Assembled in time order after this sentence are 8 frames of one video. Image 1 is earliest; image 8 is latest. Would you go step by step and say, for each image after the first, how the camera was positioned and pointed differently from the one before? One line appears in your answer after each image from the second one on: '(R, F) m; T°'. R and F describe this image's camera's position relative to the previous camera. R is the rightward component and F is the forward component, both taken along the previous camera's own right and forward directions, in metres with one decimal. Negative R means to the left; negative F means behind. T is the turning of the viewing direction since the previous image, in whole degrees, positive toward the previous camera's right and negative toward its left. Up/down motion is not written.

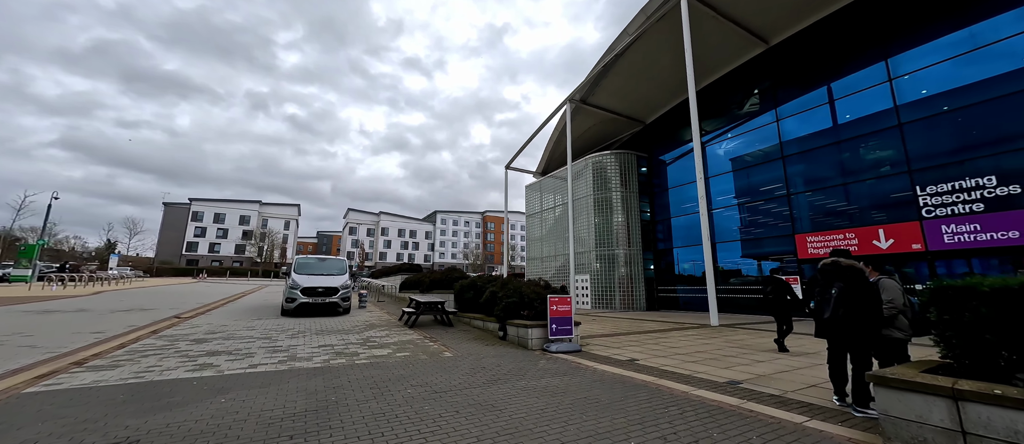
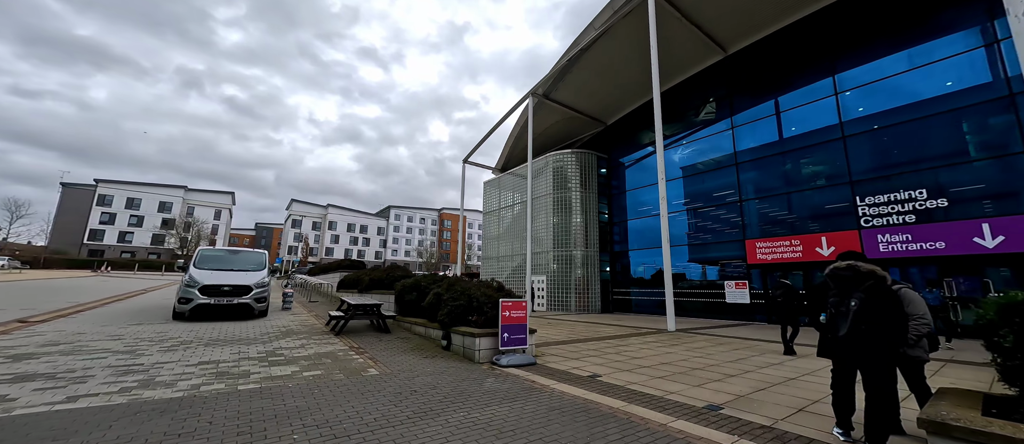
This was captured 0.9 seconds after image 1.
(+0.1, +0.8) m; +6°
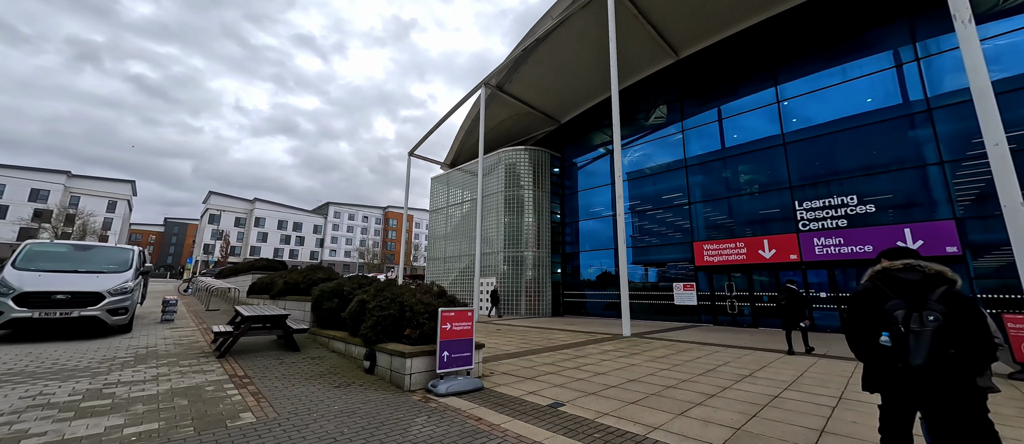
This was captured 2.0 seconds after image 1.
(+0.1, +1.0) m; +8°
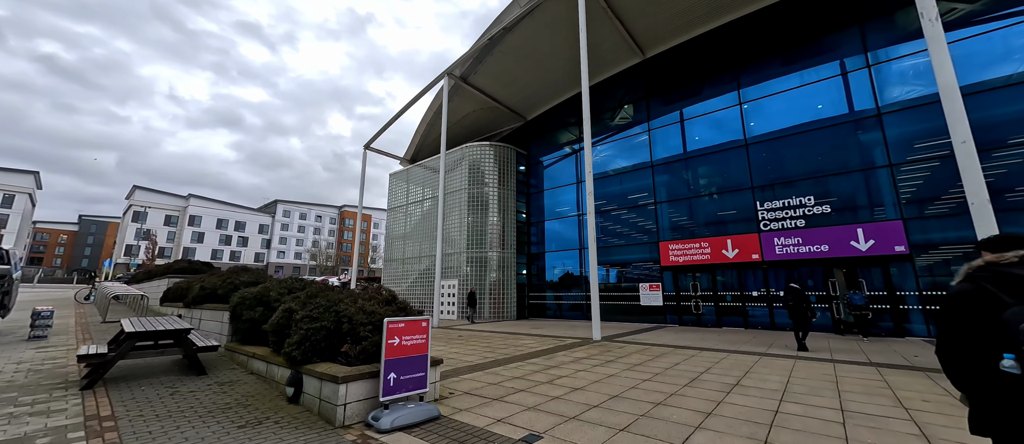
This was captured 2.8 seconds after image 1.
(0.0, +0.7) m; +6°
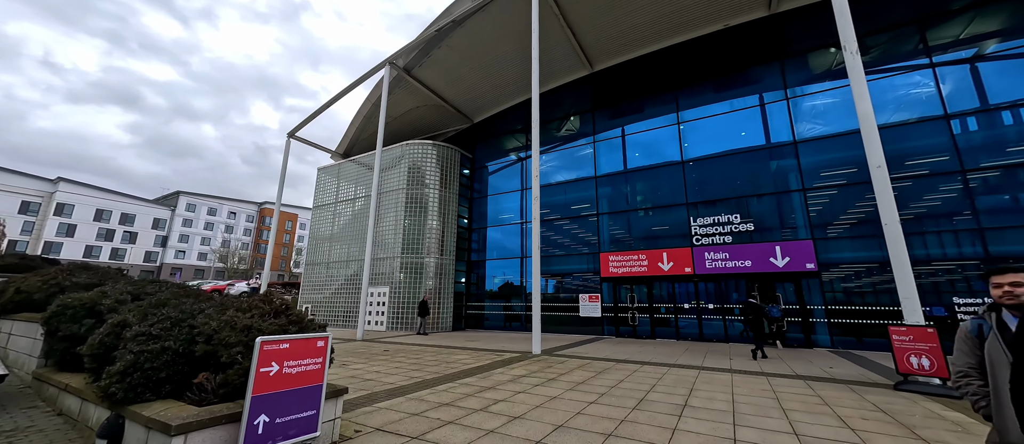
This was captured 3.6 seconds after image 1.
(+0.1, +0.7) m; +9°
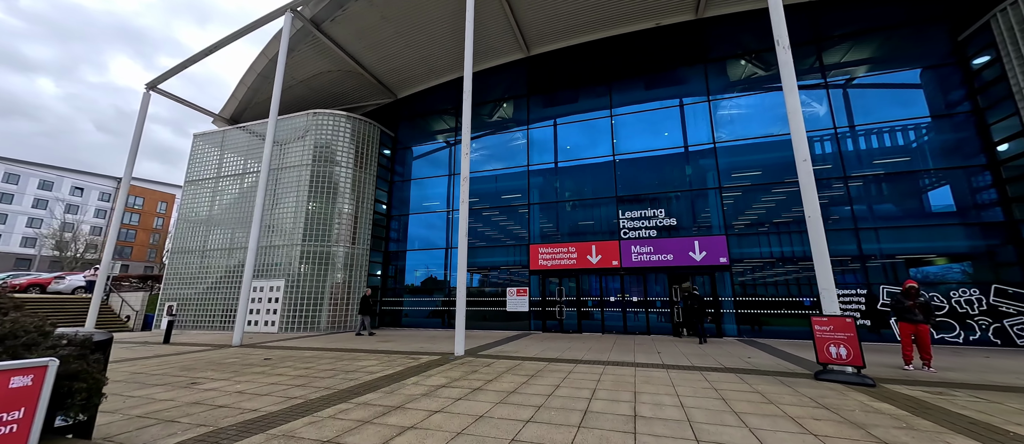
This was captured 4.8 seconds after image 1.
(+0.1, +1.0) m; +11°
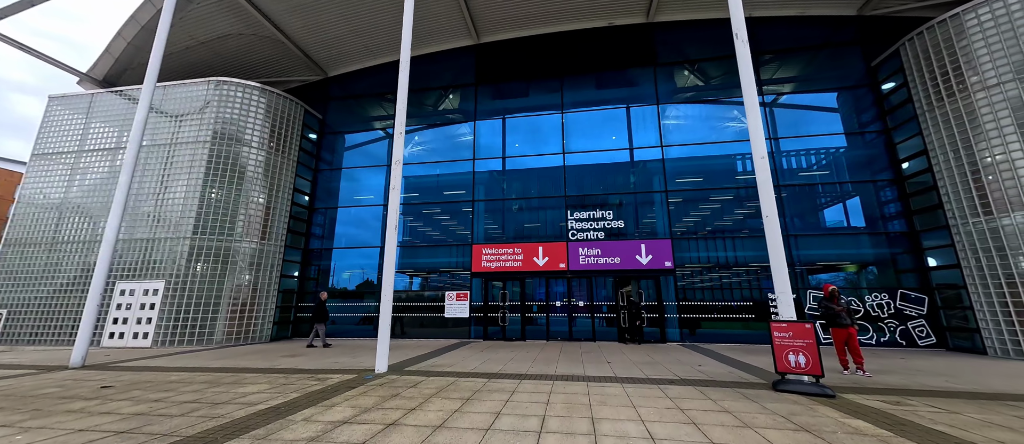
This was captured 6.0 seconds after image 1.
(+0.1, +1.0) m; +8°
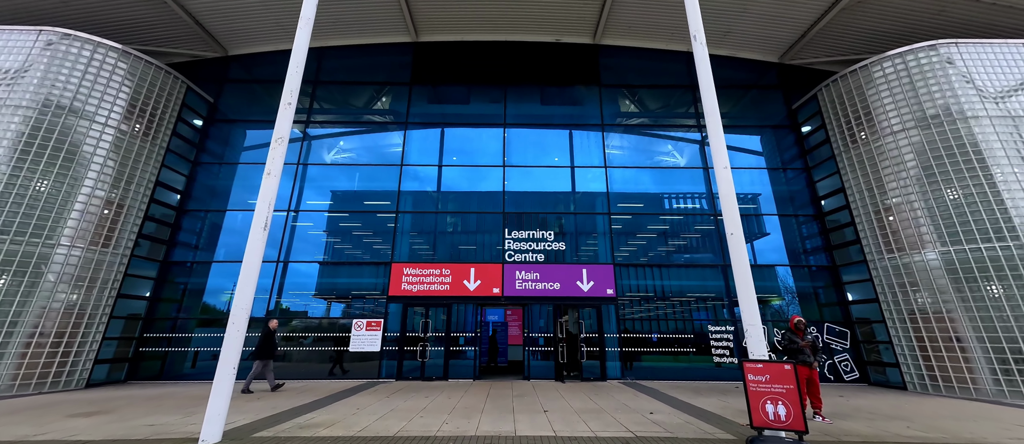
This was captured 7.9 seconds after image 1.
(+0.3, +1.4) m; +9°
